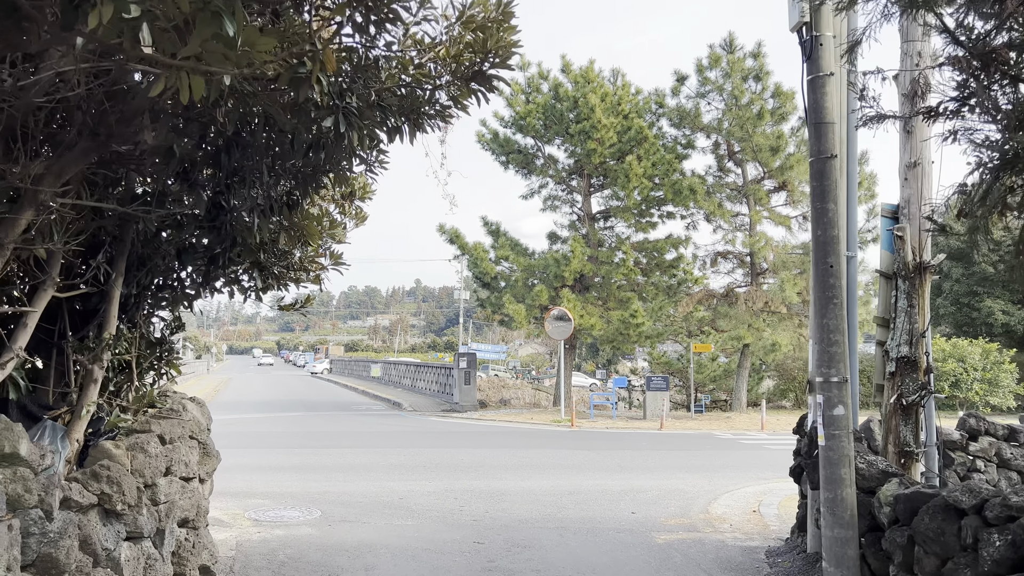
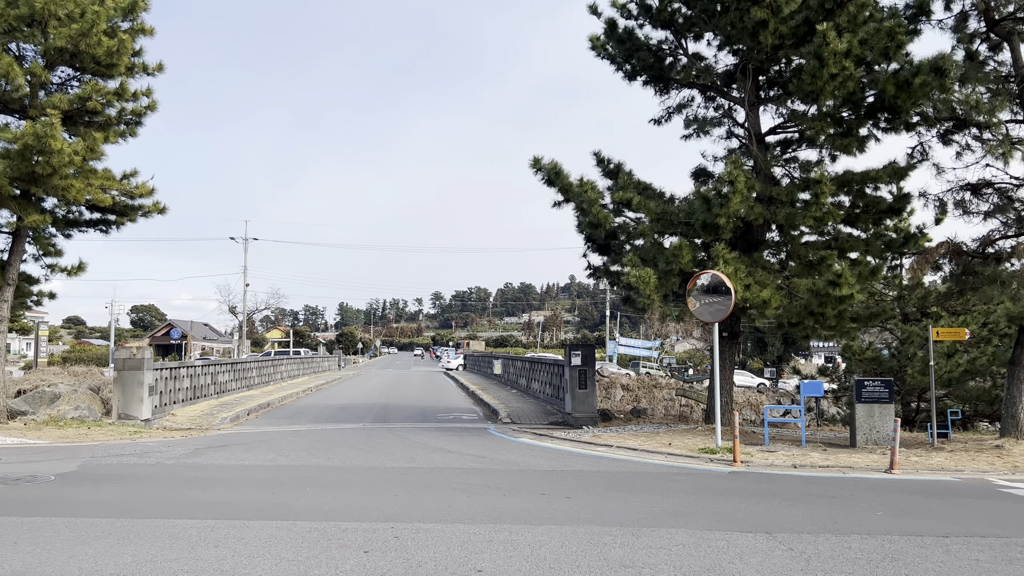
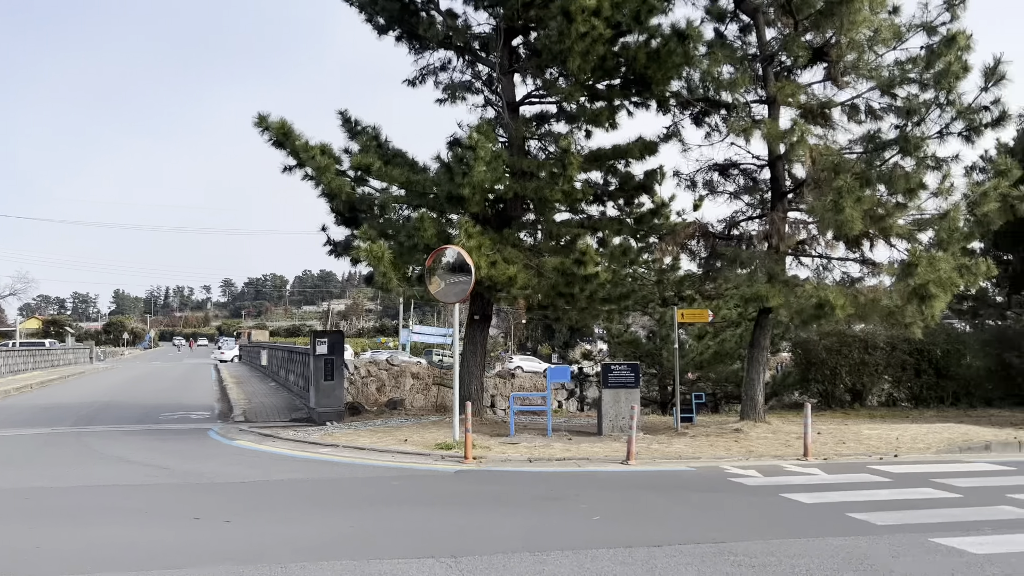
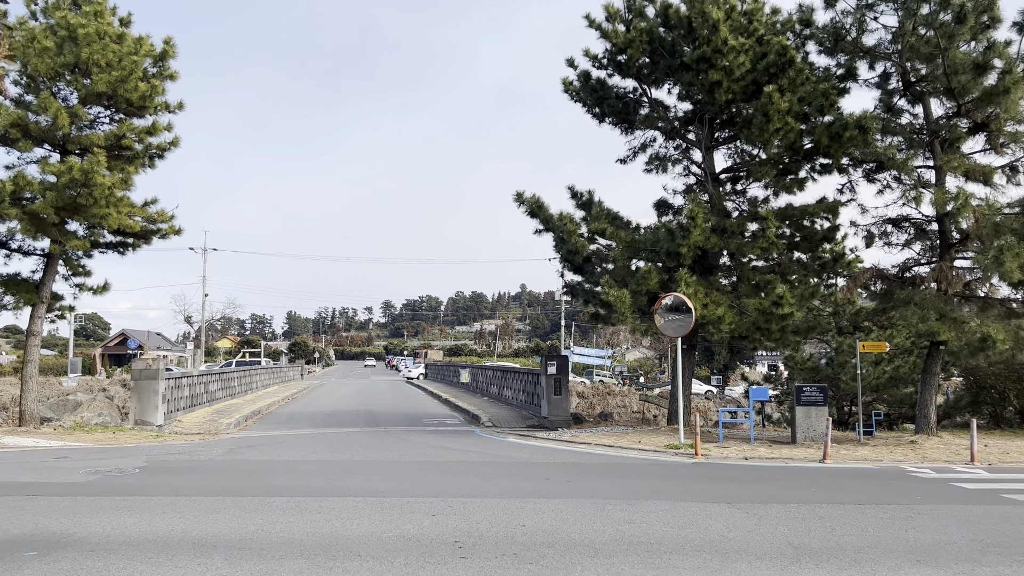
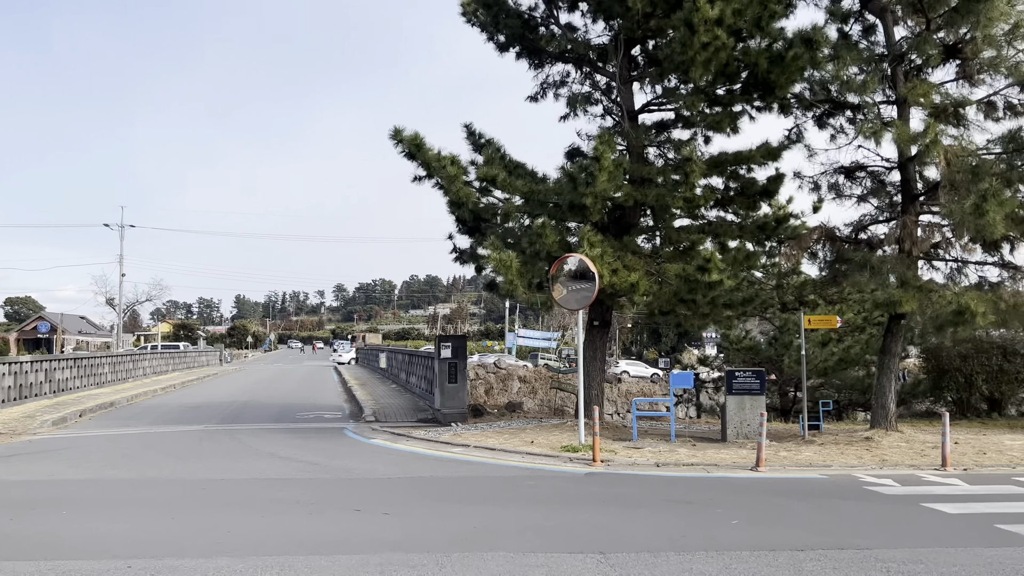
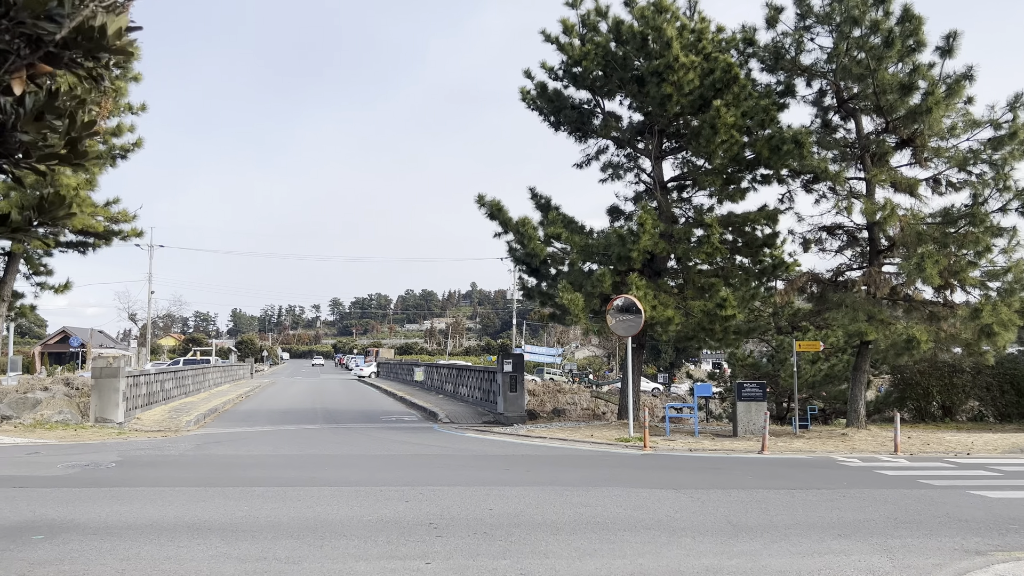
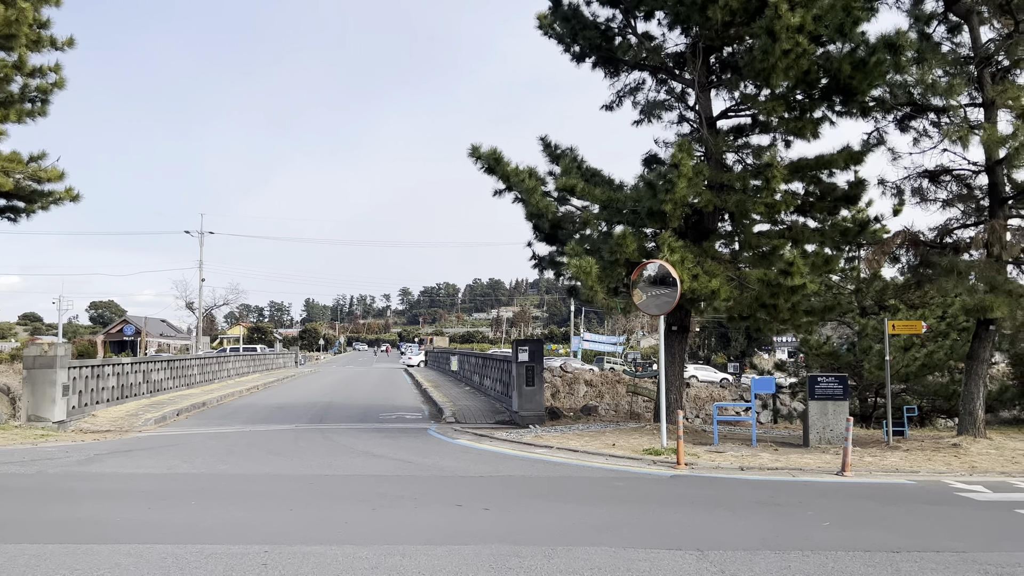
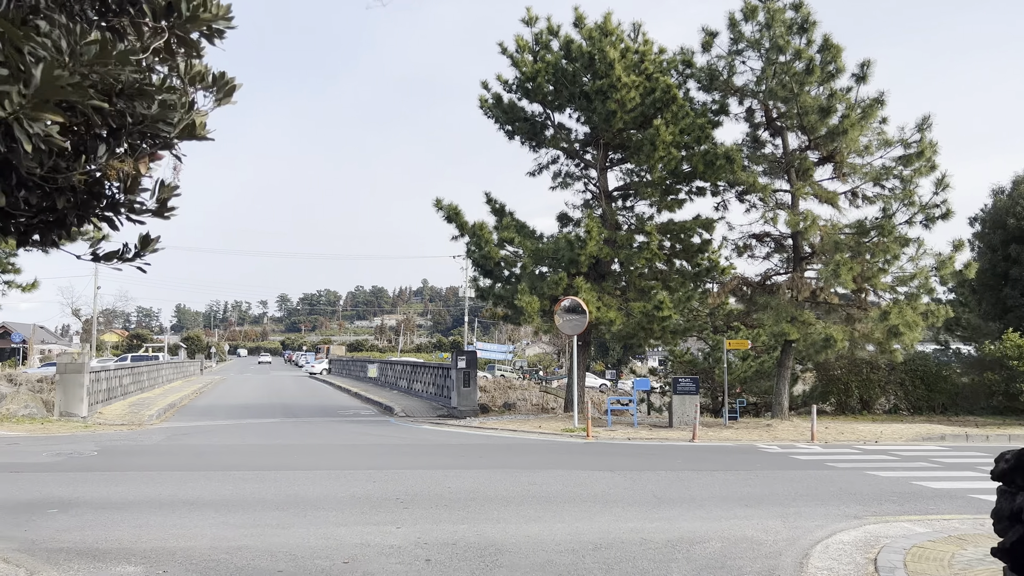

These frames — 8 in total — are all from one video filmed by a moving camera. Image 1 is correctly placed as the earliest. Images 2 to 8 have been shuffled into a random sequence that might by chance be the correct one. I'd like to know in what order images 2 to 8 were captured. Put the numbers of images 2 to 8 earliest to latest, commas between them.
8, 6, 4, 2, 7, 5, 3
